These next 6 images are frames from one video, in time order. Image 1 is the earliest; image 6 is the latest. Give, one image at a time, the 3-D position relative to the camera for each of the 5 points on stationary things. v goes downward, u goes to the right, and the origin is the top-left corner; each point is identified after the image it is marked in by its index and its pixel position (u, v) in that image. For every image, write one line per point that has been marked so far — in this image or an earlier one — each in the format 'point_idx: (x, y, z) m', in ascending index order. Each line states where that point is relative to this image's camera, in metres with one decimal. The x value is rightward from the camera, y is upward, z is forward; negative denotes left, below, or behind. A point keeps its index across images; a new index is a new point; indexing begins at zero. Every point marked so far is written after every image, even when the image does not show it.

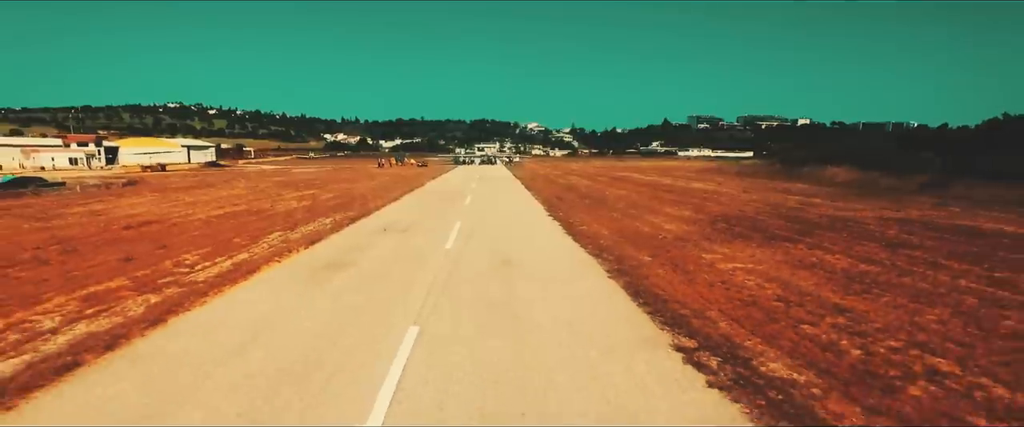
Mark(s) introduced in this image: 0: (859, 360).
0: (+3.1, -1.3, +5.1) m
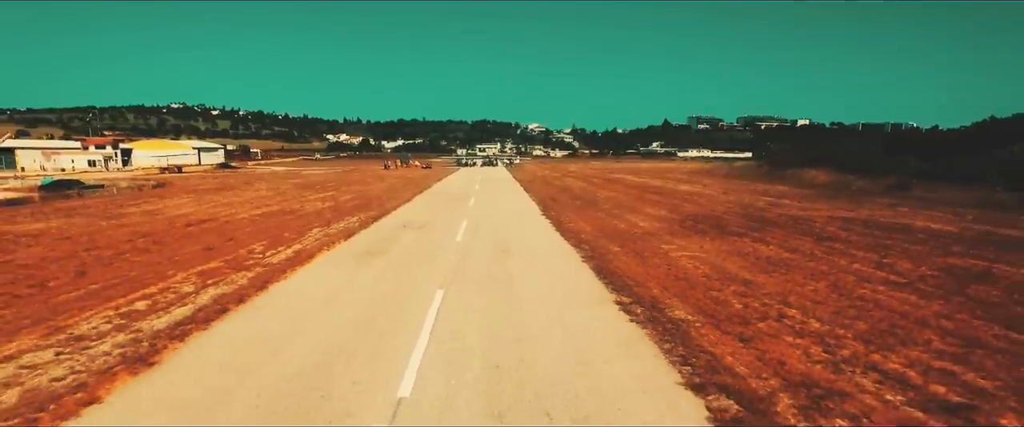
0: (+3.0, -1.3, +7.7) m
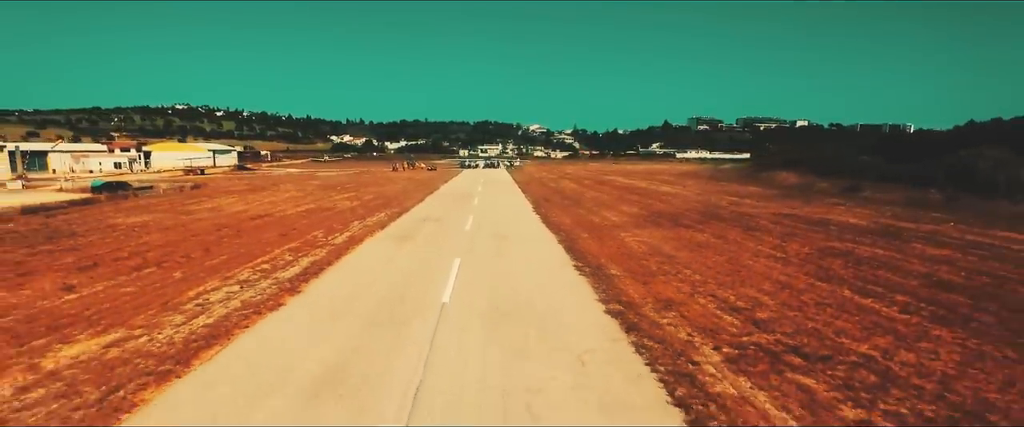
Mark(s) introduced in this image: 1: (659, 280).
0: (+2.9, -1.2, +11.8) m
1: (+2.8, -1.3, +10.8) m
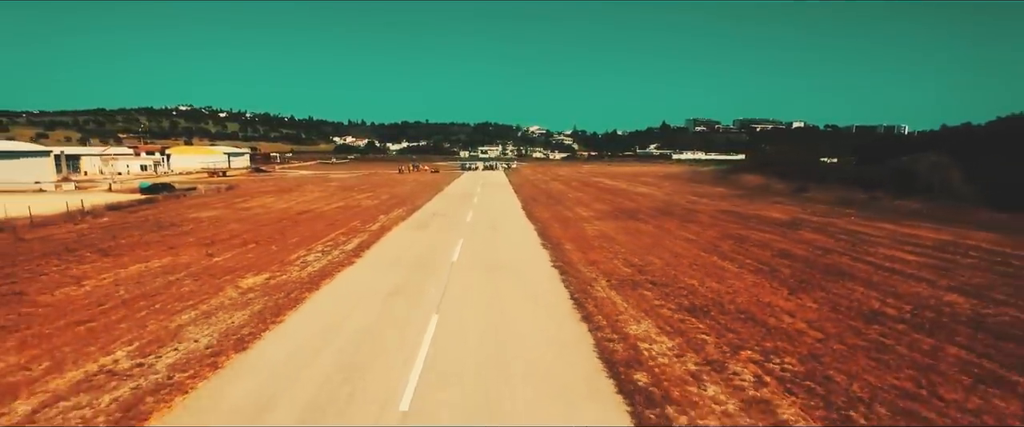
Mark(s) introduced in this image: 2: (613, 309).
0: (+2.5, -1.0, +17.2) m
1: (+2.4, -1.1, +16.2) m
2: (+1.8, -1.7, +10.2) m
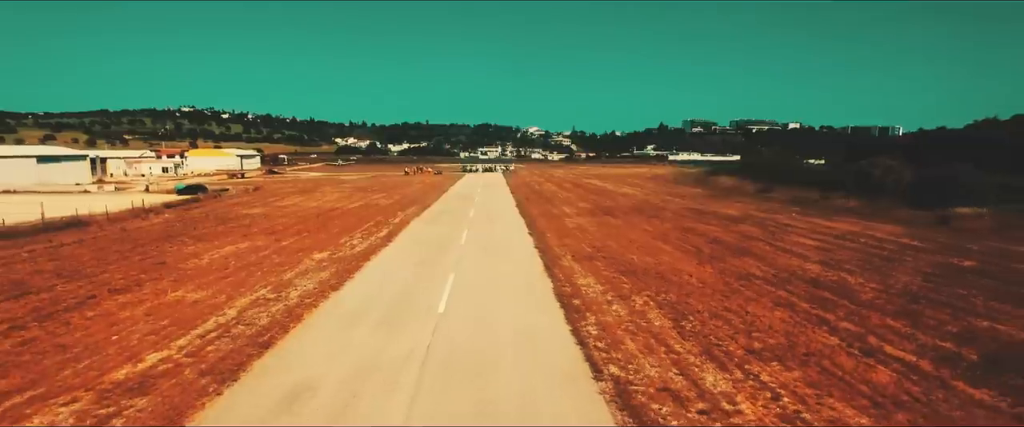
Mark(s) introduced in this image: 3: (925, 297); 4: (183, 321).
0: (+2.2, -0.8, +22.2) m
1: (+2.2, -0.9, +21.2) m
2: (+1.6, -1.6, +15.2) m
3: (+9.6, -1.9, +13.0) m
4: (-6.2, -2.0, +10.4) m
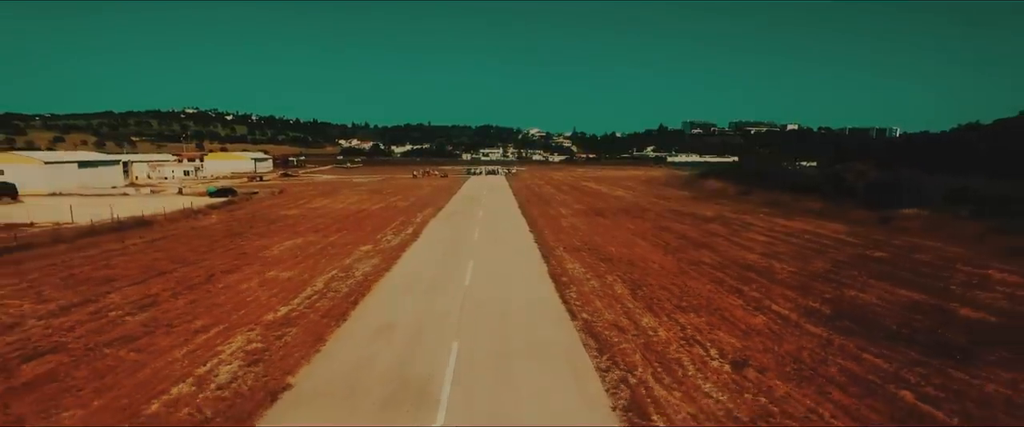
0: (+2.4, -0.9, +26.7) m
1: (+2.4, -1.0, +25.7) m
2: (+1.8, -1.6, +19.7) m
3: (+9.8, -2.0, +17.5) m
4: (-6.0, -2.0, +15.0) m
